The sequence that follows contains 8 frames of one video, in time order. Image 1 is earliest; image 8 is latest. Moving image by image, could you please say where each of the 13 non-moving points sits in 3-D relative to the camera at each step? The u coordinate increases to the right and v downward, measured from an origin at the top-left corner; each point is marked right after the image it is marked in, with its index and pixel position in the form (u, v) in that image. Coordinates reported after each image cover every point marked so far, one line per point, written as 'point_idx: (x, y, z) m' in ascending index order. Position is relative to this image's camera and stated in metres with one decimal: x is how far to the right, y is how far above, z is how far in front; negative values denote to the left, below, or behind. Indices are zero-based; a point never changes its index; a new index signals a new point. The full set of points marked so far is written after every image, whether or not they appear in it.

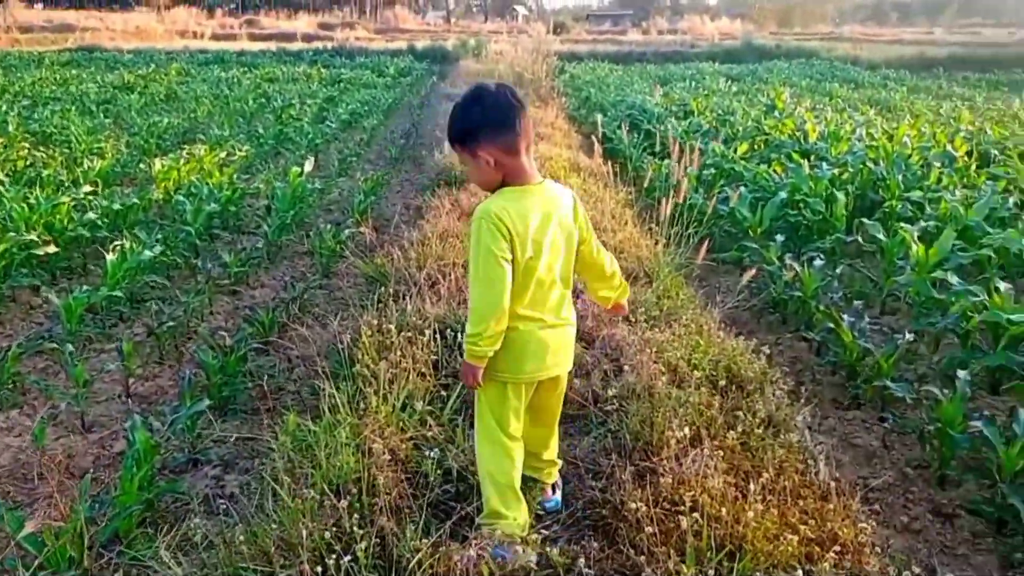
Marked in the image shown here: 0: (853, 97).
0: (+6.3, +3.5, +14.1) m
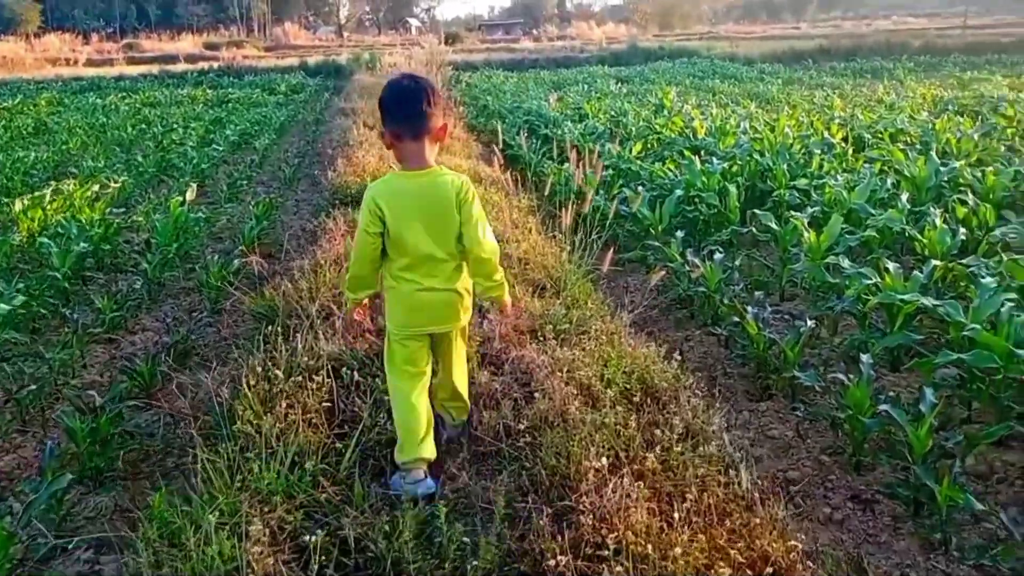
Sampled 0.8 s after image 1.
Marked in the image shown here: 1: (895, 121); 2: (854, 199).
0: (+4.3, +3.8, +14.6) m
1: (+3.8, +1.7, +7.6) m
2: (+2.2, +0.5, +4.8) m
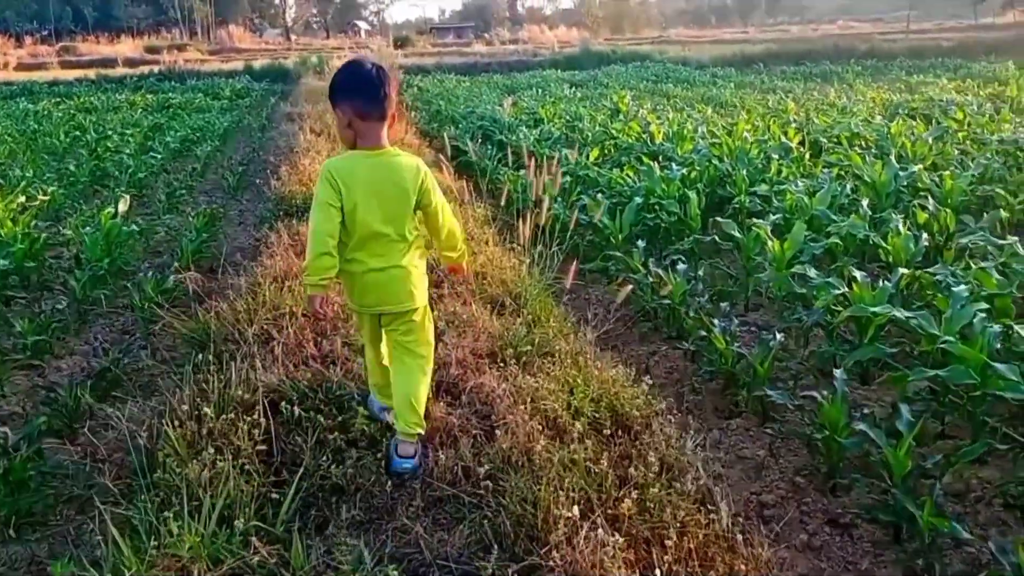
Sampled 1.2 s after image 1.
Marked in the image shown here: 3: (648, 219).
0: (+3.4, +3.7, +14.7) m
1: (+3.4, +1.6, +7.6) m
2: (+1.9, +0.5, +4.7) m
3: (+0.9, +0.5, +5.2) m
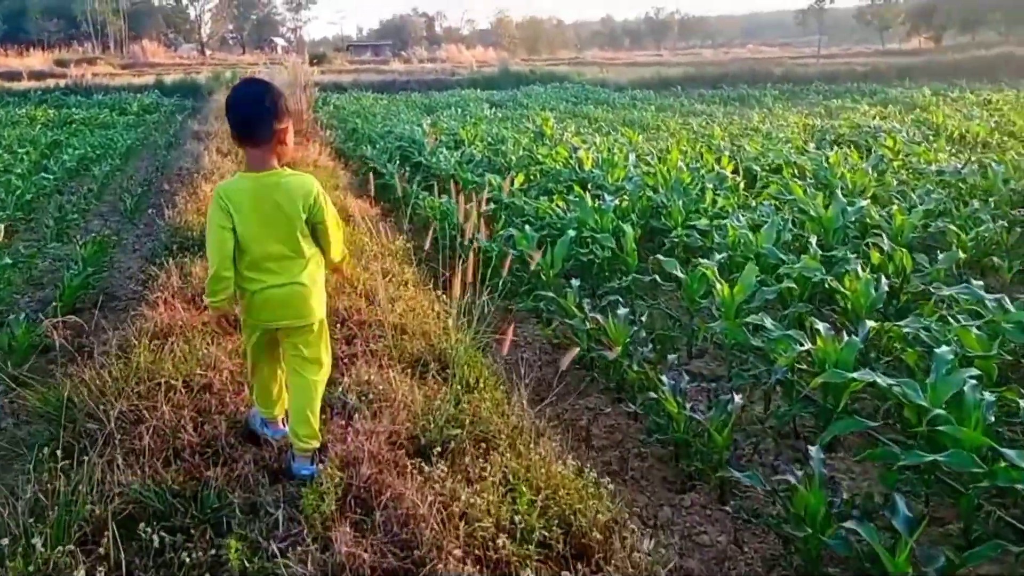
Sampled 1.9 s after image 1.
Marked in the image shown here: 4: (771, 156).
0: (+1.9, +3.2, +14.6) m
1: (+2.6, +1.3, +7.5) m
2: (+1.5, +0.3, +4.4) m
3: (+0.4, +0.2, +4.8) m
4: (+2.5, +1.3, +7.6) m
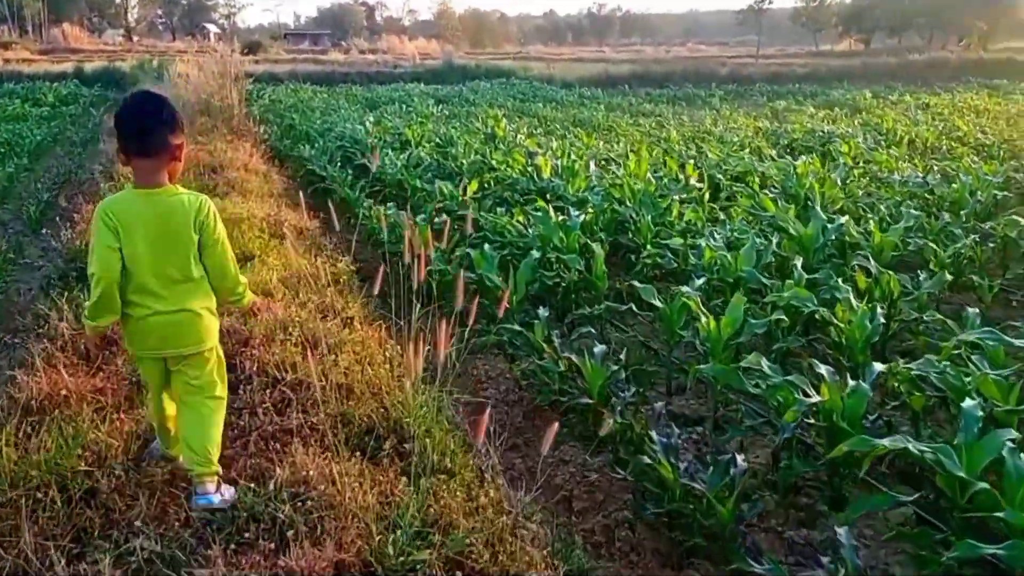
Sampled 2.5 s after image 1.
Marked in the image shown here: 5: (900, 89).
0: (+0.9, +3.2, +14.2) m
1: (+2.2, +1.2, +7.2) m
2: (+1.2, +0.1, +4.0) m
3: (+0.2, +0.1, +4.4) m
4: (+2.1, +1.2, +7.3) m
5: (+9.2, +4.5, +18.5) m
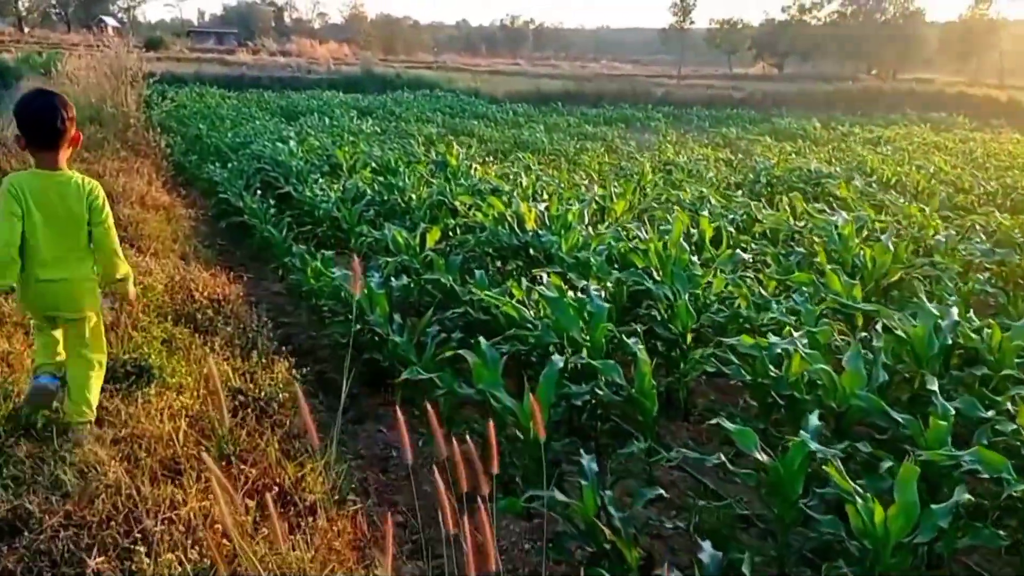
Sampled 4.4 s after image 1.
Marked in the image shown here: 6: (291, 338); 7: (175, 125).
0: (-0.2, +2.5, +12.9) m
1: (+1.9, +0.6, +6.1) m
2: (+1.4, -0.4, +2.9) m
3: (+0.3, -0.5, +3.1) m
4: (+1.8, +0.6, +6.2) m
5: (+7.5, +3.8, +18.2) m
6: (-1.6, -0.3, +5.3) m
7: (-5.9, +2.8, +13.2) m
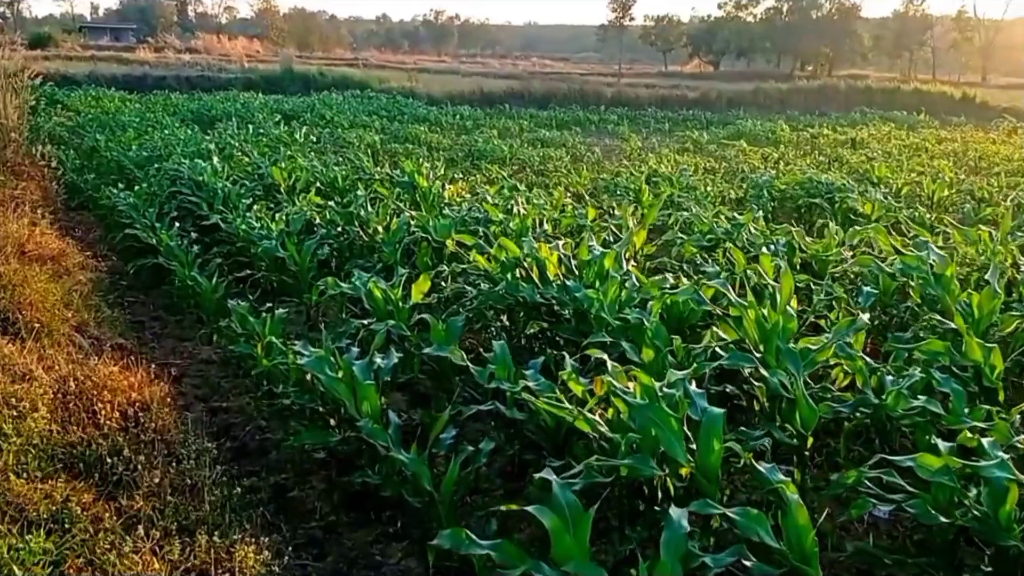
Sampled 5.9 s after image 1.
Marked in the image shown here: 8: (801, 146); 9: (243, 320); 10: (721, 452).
0: (-0.9, +2.2, +11.7) m
1: (+1.9, +0.4, +5.1) m
2: (+1.7, -0.7, +1.8) m
3: (+0.6, -0.8, +2.0) m
4: (+1.8, +0.3, +5.2) m
5: (+6.2, +3.7, +17.7) m
6: (-1.5, -0.8, +4.0) m
7: (-6.6, +2.2, +11.4) m
8: (+6.1, +3.1, +16.4) m
9: (-1.5, -0.2, +4.3) m
10: (+0.7, -0.5, +2.2) m
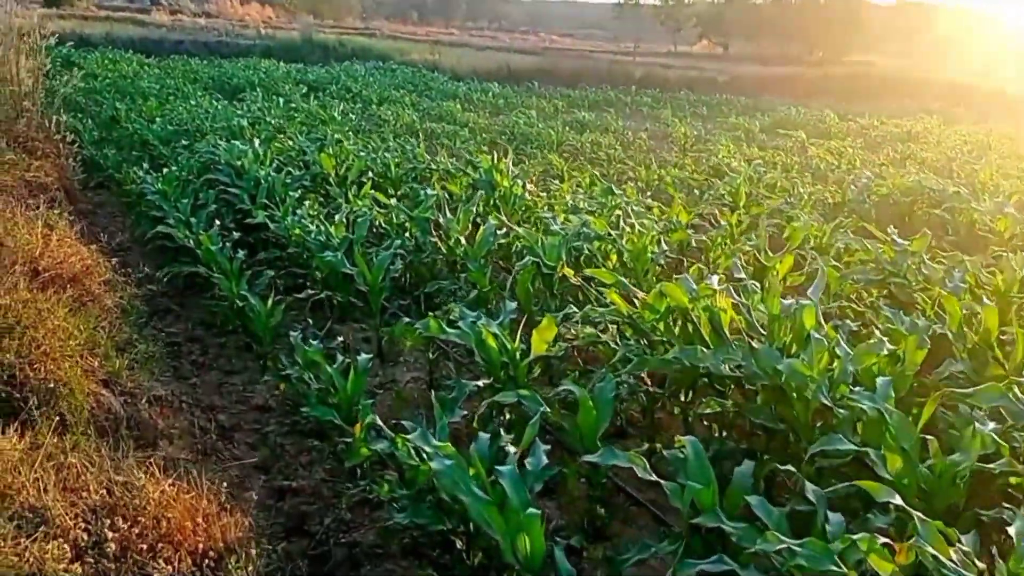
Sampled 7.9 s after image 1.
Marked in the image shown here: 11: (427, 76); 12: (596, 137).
0: (0.0, +2.2, +10.6) m
1: (+2.6, 0.0, +4.0) m
2: (+2.3, -1.1, +0.8) m
3: (+1.2, -1.2, +0.9) m
4: (+2.5, 0.0, +4.1) m
5: (+7.2, +3.6, +16.4) m
6: (-0.8, -1.0, +3.0) m
7: (-5.7, +2.4, +10.4) m
8: (+7.1, +3.0, +15.2) m
9: (-0.8, -0.4, +3.3) m
10: (+1.4, -0.9, +1.2) m
11: (-1.9, +5.3, +19.1) m
12: (+1.7, +2.8, +12.8) m
